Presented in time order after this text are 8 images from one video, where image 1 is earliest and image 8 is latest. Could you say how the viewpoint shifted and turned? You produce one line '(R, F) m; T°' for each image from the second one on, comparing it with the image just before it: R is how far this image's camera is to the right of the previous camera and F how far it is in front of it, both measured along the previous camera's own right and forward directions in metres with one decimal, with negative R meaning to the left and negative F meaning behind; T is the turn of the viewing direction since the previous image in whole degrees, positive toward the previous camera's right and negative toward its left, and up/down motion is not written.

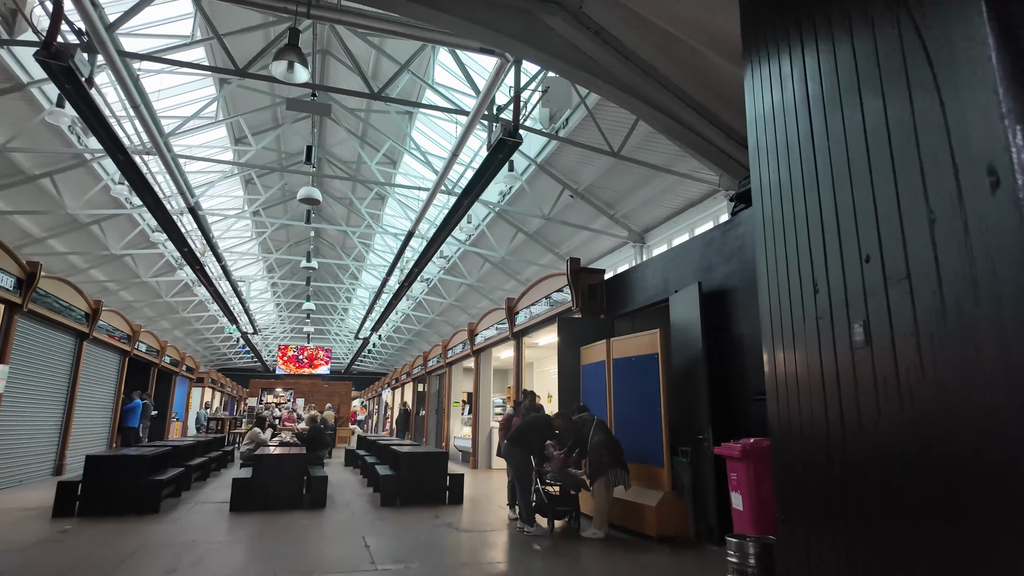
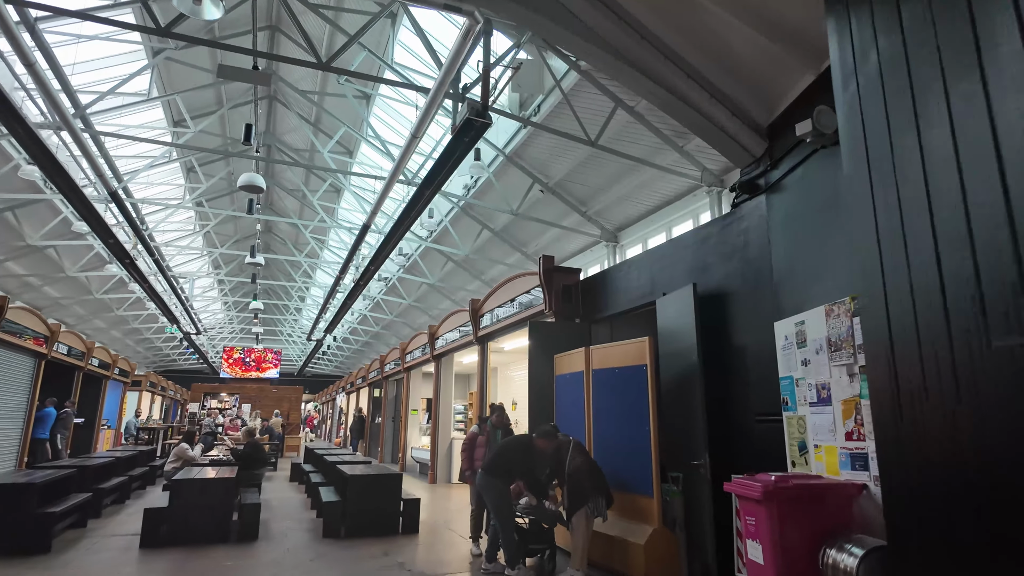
(0.0, +0.7) m; +4°
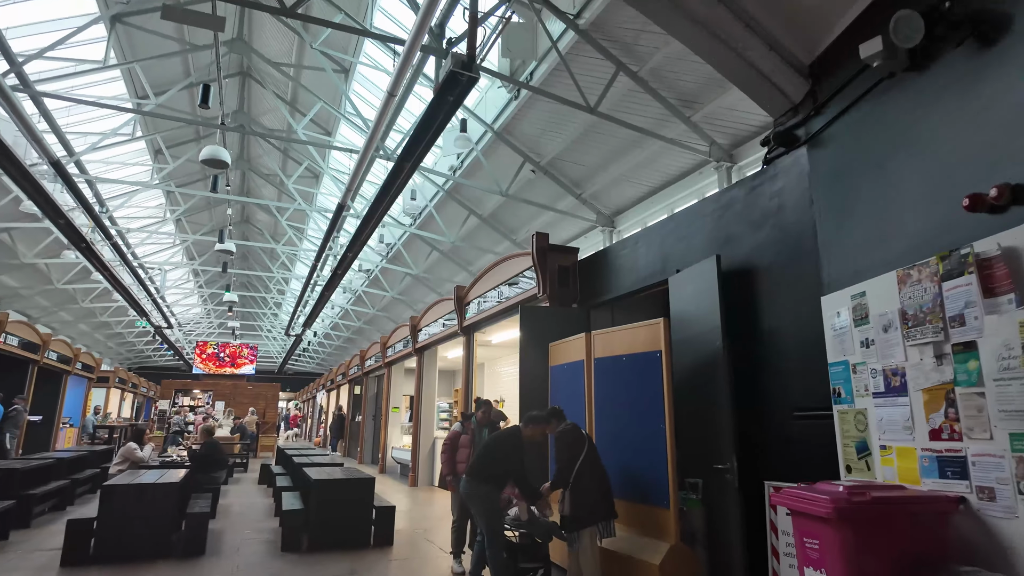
(0.0, +0.7) m; +1°
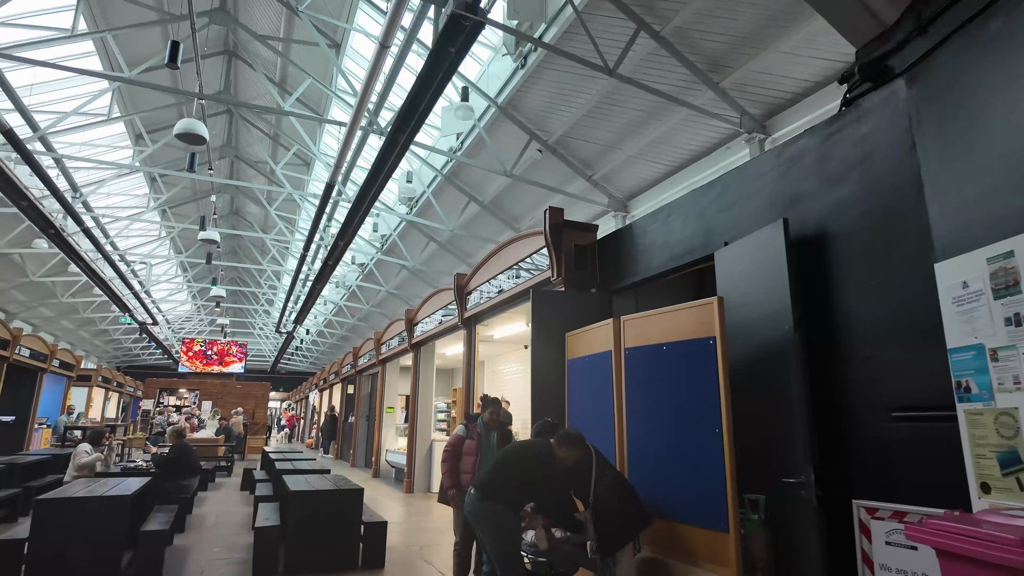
(-0.1, +0.7) m; 0°
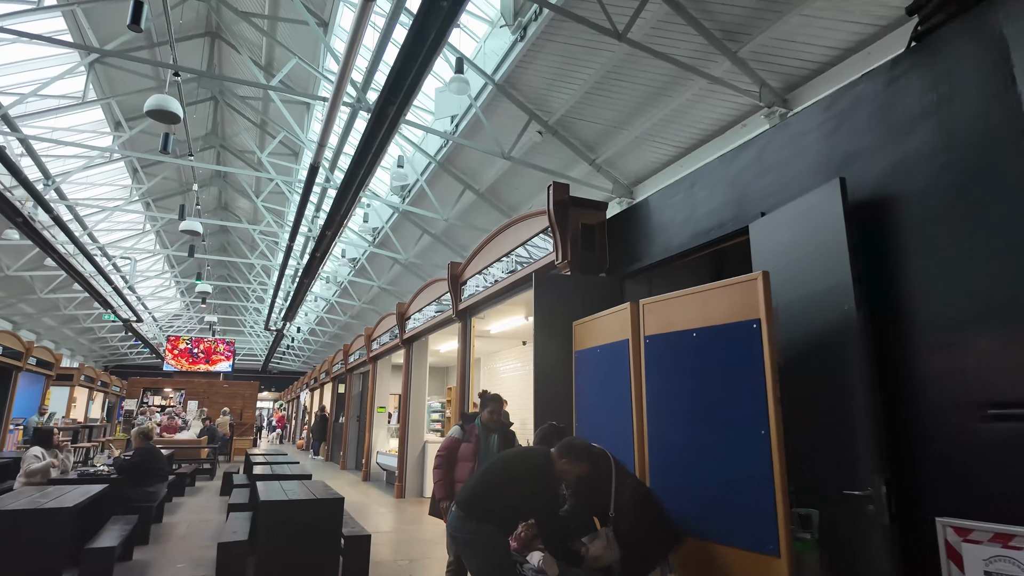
(0.0, +0.5) m; 0°
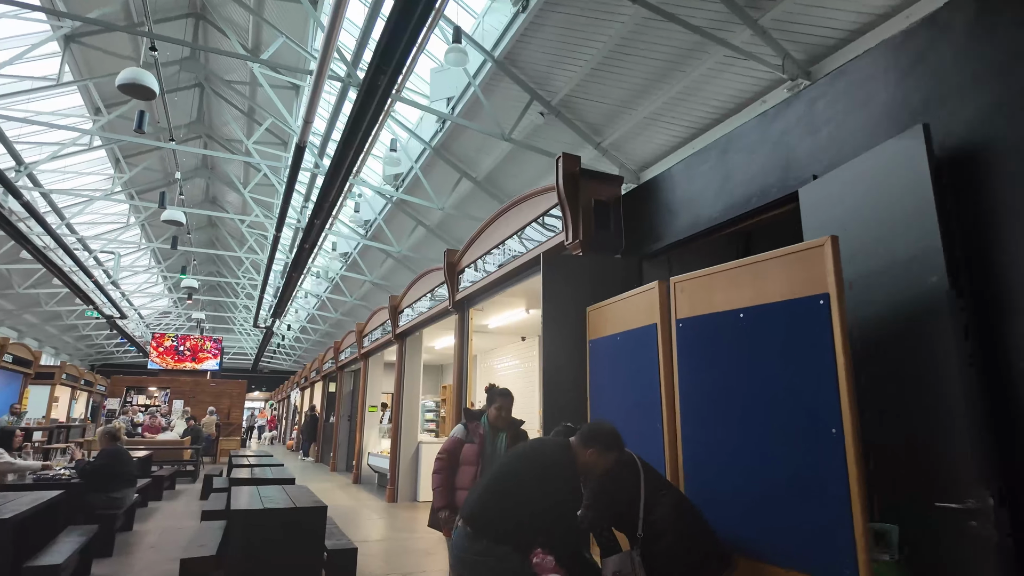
(-0.1, +0.5) m; +1°
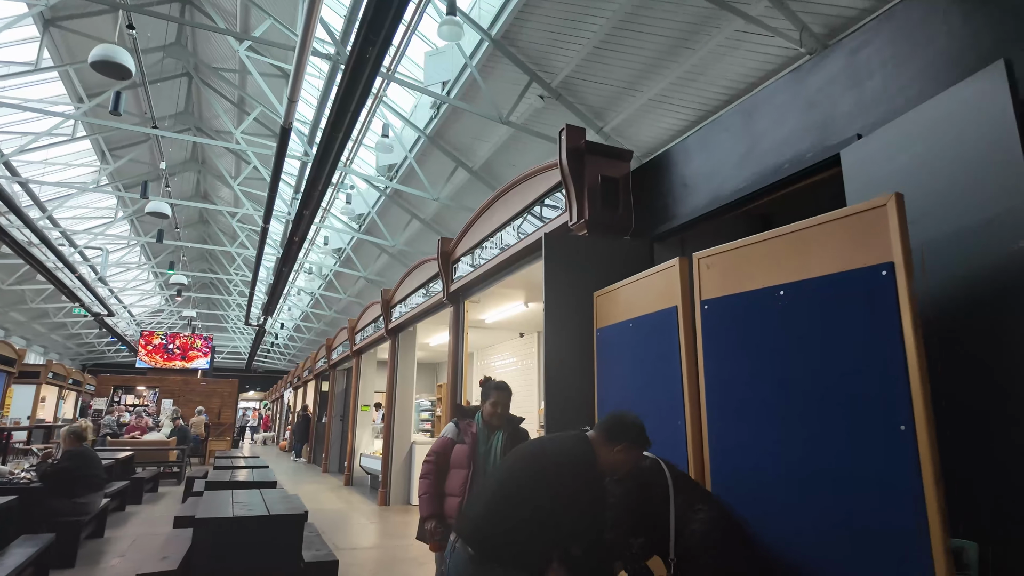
(0.0, +0.4) m; 0°
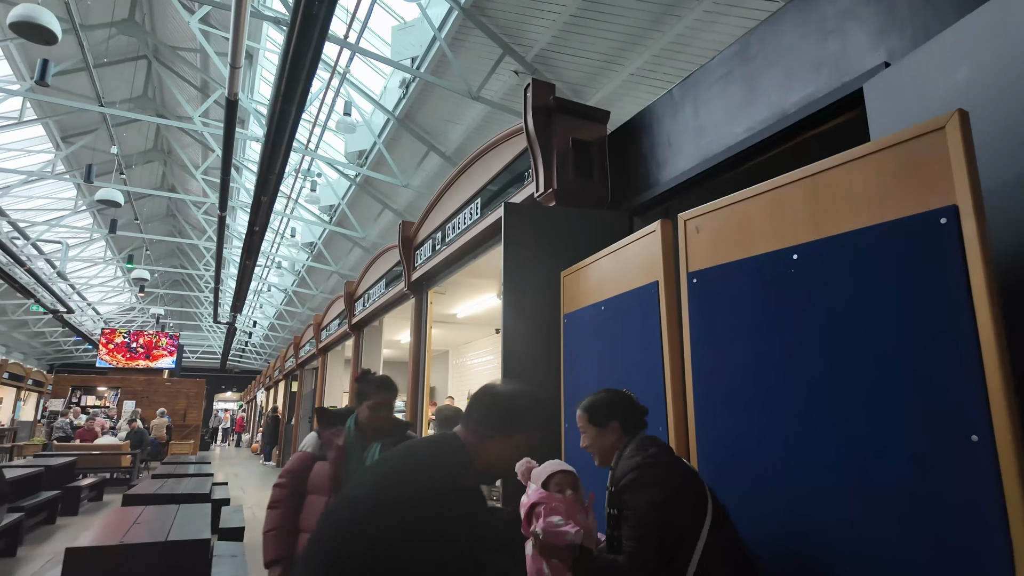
(+0.2, +0.5) m; +1°
